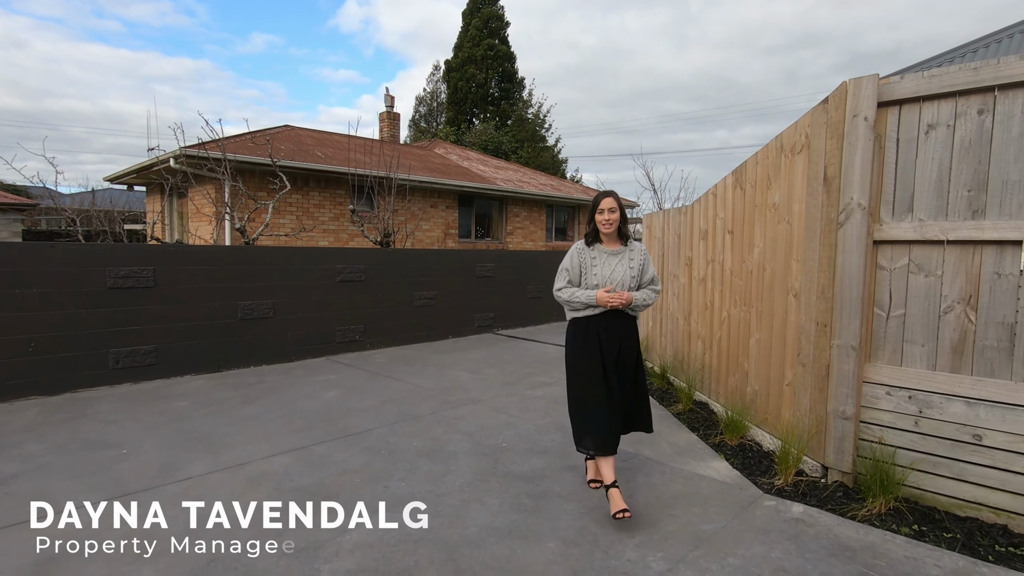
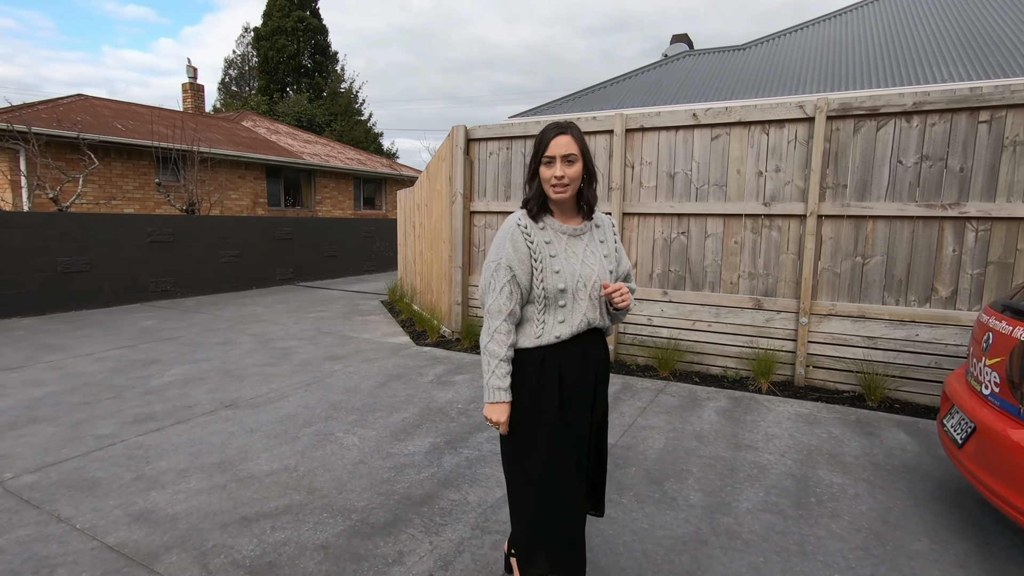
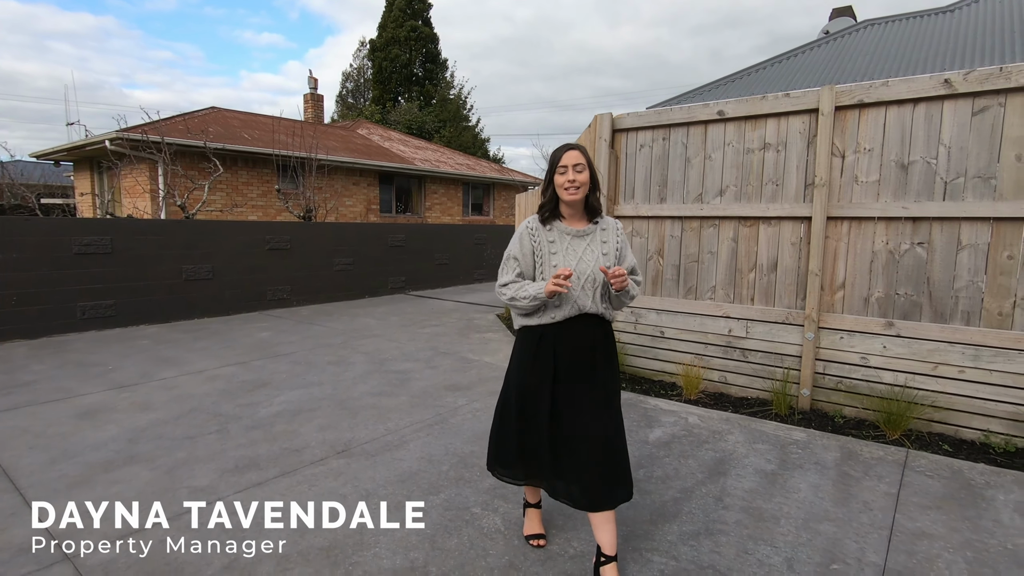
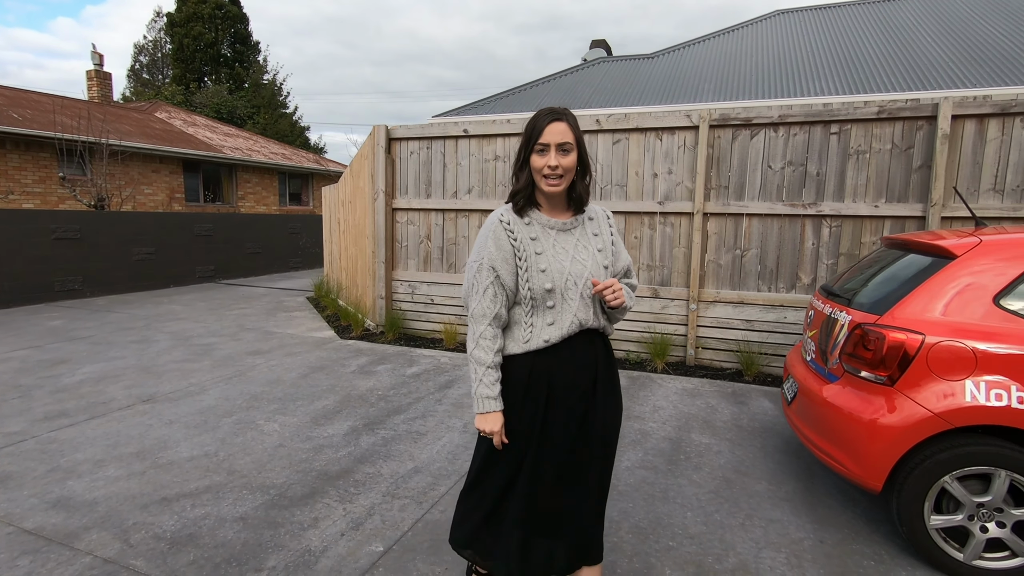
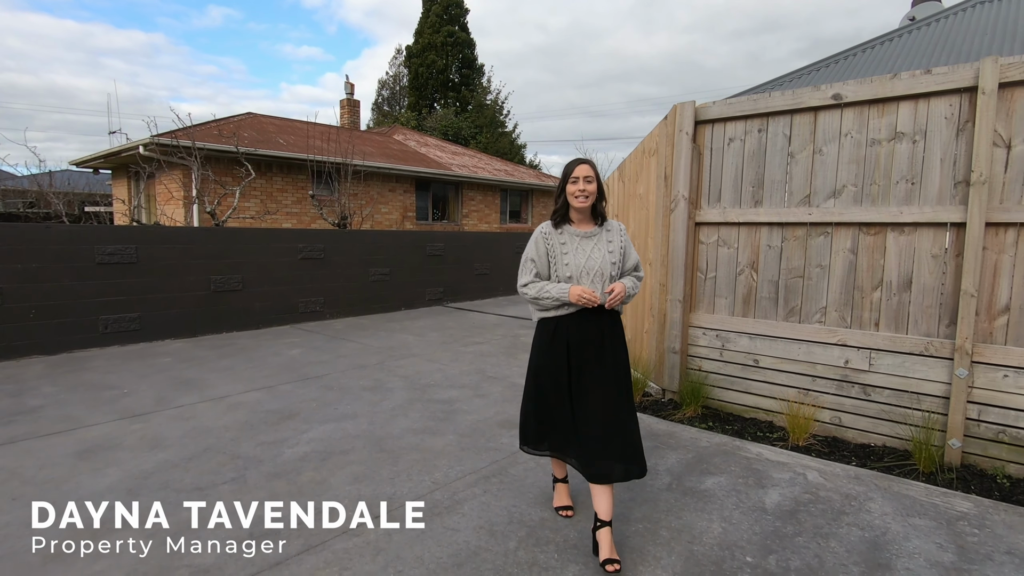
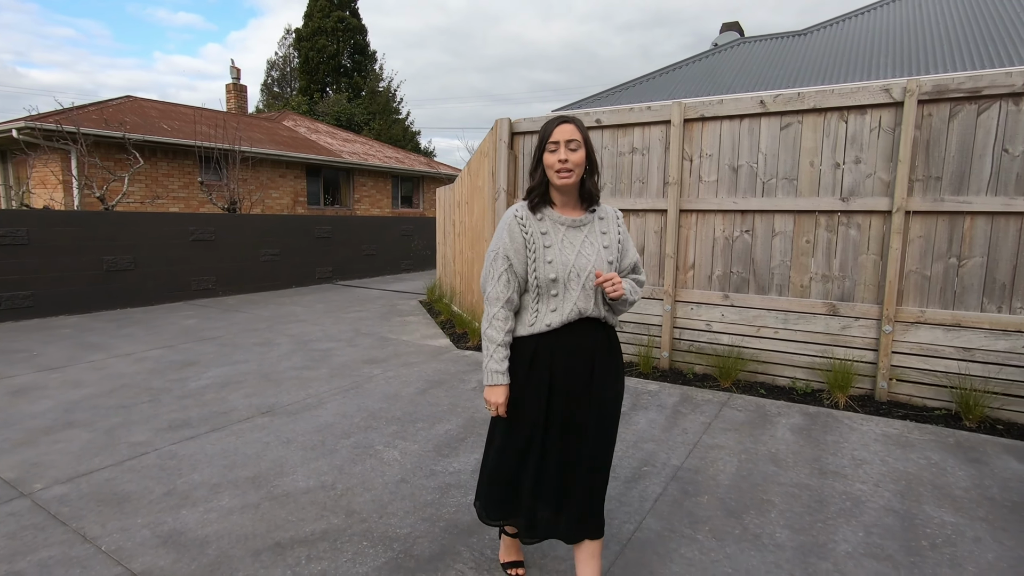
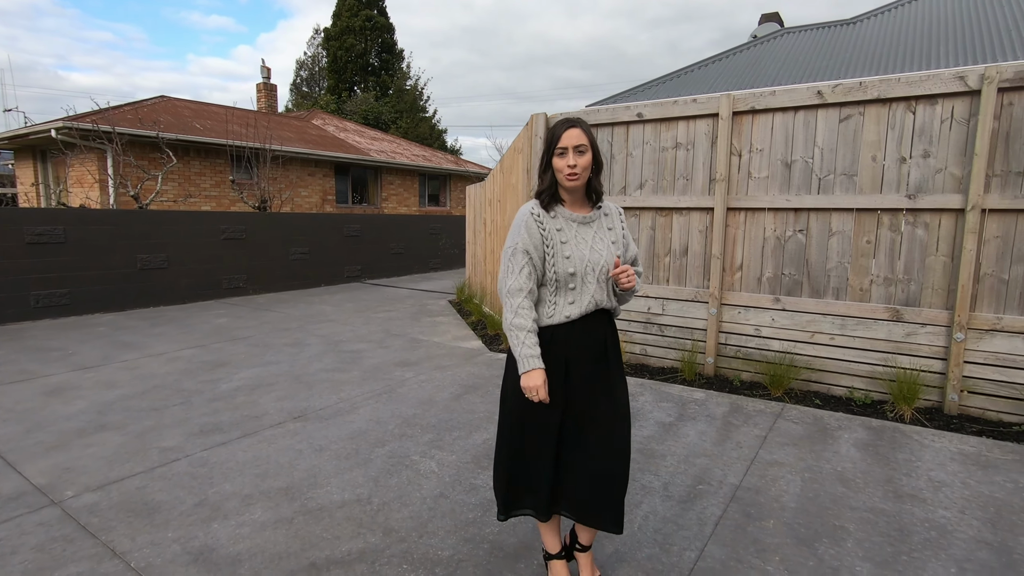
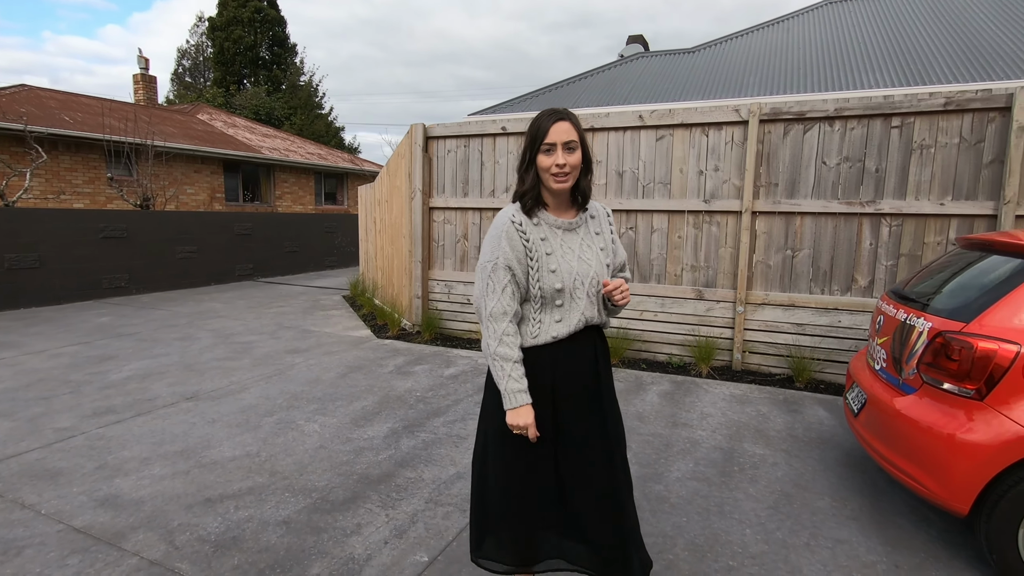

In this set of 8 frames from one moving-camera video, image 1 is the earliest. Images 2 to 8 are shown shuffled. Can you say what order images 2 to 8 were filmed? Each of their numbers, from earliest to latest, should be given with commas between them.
5, 3, 7, 6, 2, 8, 4
